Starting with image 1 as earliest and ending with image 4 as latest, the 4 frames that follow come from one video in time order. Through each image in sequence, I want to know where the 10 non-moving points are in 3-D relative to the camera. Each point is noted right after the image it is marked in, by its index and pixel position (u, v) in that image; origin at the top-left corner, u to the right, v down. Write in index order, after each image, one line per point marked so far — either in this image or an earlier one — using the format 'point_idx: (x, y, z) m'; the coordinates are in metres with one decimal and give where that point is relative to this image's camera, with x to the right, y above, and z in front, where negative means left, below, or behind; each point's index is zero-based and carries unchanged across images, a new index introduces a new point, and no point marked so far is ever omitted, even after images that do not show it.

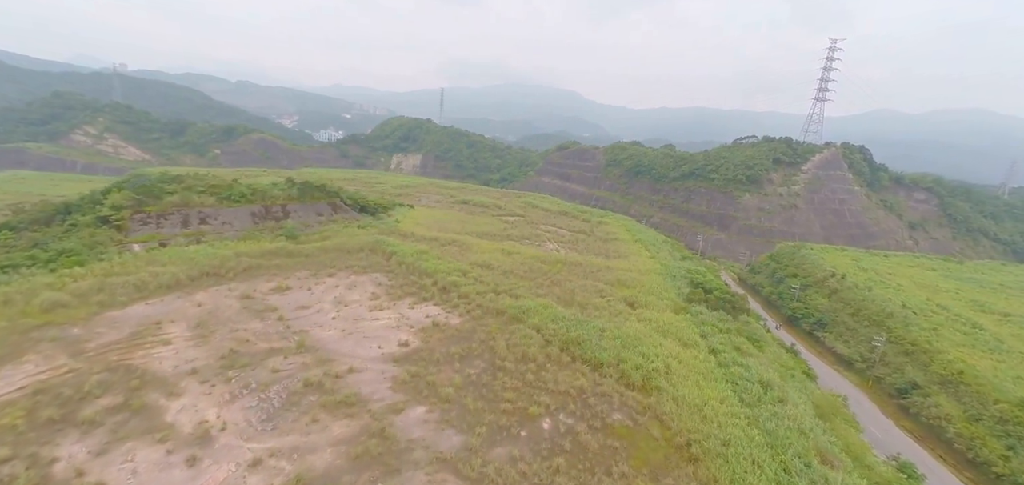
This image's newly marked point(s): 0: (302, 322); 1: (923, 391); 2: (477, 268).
0: (-5.8, -2.3, +13.1) m
1: (+14.5, -5.3, +16.6) m
2: (-1.4, -1.1, +18.9) m
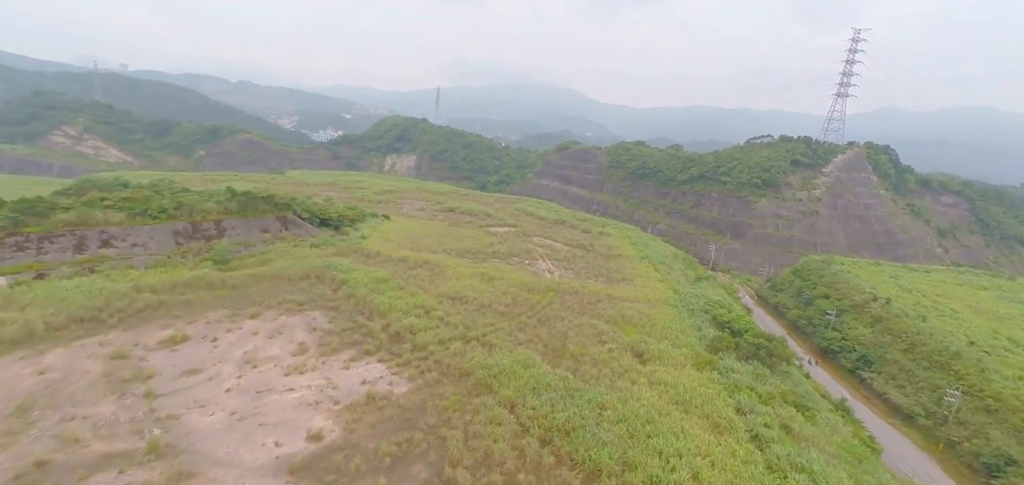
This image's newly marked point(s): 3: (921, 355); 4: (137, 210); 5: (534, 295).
0: (-6.6, -3.1, +9.3) m
1: (+13.8, -6.1, +12.7) m
2: (-2.1, -1.9, +15.1) m
3: (+15.6, -4.3, +18.0) m
4: (-13.2, +1.1, +16.5) m
5: (+0.8, -1.9, +16.8) m
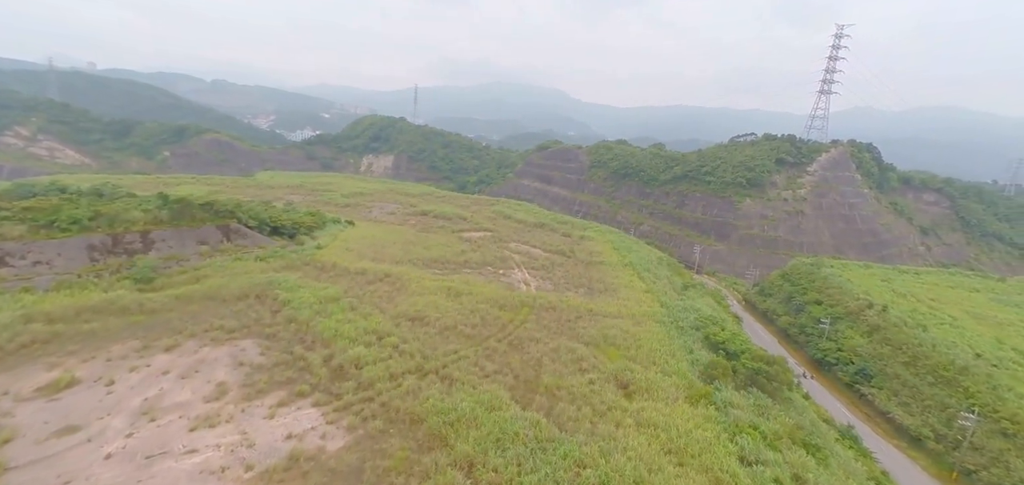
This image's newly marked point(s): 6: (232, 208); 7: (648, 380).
0: (-7.3, -3.6, +7.2) m
1: (+13.0, -6.4, +11.3) m
2: (-3.1, -2.3, +13.1) m
3: (+14.6, -4.5, +16.6) m
4: (-14.2, +0.6, +14.2) m
5: (-0.2, -2.2, +15.0) m
6: (-11.1, +1.4, +18.7) m
7: (+3.3, -3.3, +11.3) m
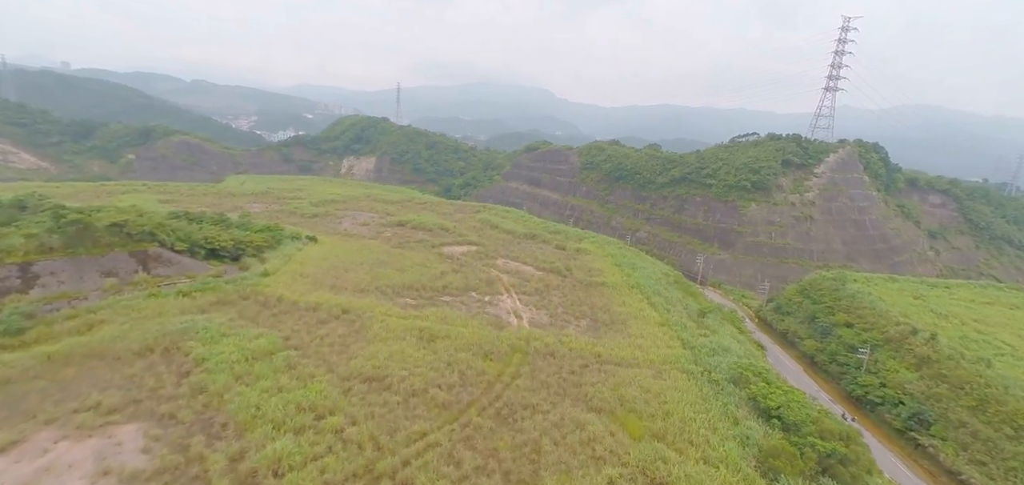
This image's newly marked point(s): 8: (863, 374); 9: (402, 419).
0: (-7.4, -4.4, +3.8) m
1: (+12.8, -7.0, +8.4) m
2: (-3.3, -3.1, +9.8) m
3: (+14.3, -5.1, +13.8) m
4: (-14.5, -0.3, +10.6) m
5: (-0.5, -3.0, +11.7) m
6: (-11.5, +0.5, +15.2) m
7: (+3.1, -4.0, +8.1) m
8: (+13.4, -5.0, +17.9) m
9: (-2.1, -3.4, +9.2) m
